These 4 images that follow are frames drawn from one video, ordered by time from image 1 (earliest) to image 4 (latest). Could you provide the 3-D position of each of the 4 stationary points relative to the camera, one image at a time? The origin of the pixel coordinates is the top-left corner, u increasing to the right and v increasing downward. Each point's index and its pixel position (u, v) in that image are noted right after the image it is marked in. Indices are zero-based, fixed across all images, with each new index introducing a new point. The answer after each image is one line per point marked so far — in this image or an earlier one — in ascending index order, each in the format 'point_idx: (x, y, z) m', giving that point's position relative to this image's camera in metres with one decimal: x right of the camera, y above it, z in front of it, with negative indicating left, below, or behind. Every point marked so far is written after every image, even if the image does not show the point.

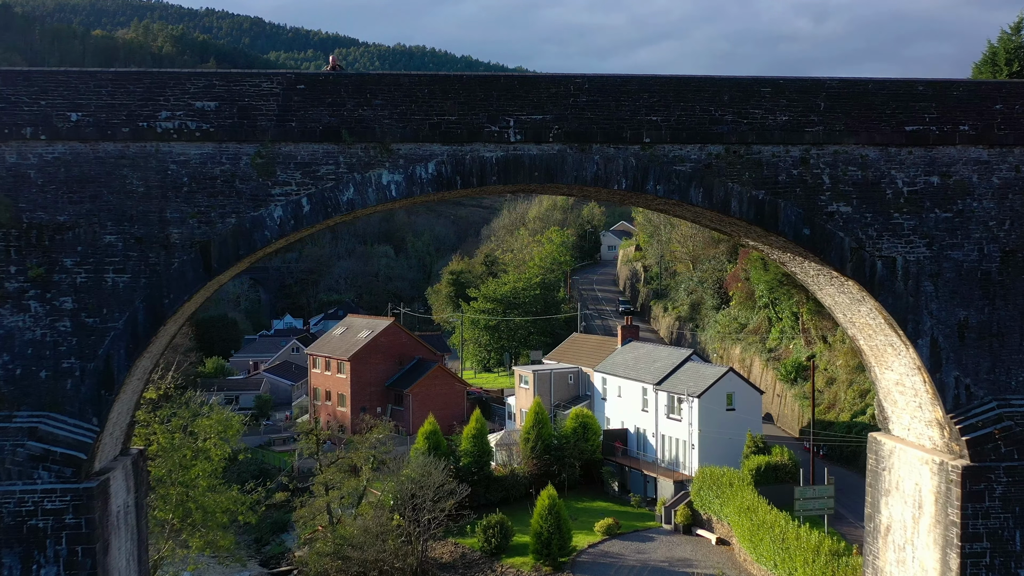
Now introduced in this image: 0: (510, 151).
0: (0.0, +0.9, +6.3) m
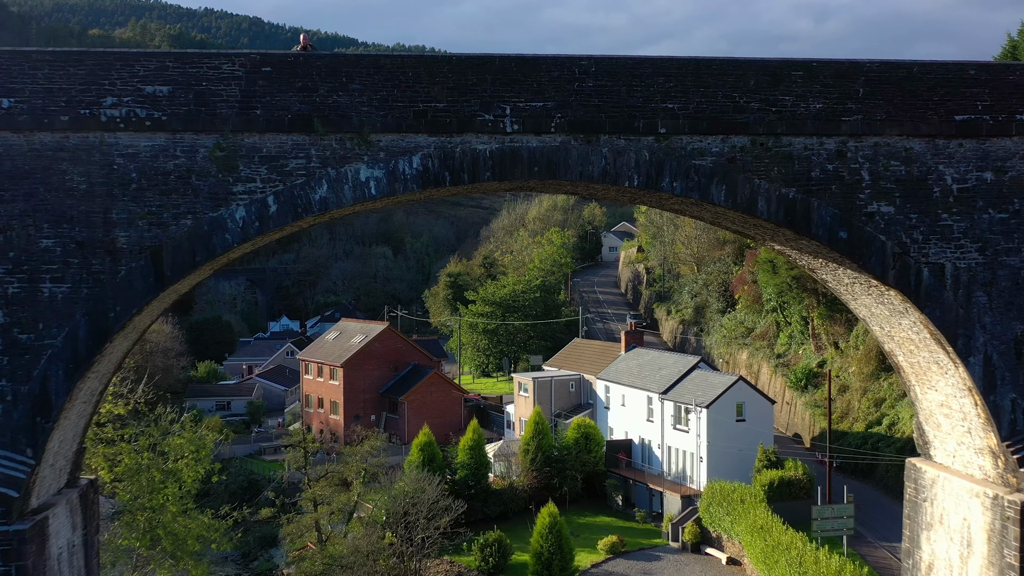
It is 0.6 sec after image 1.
0: (0.0, +0.8, +5.5) m
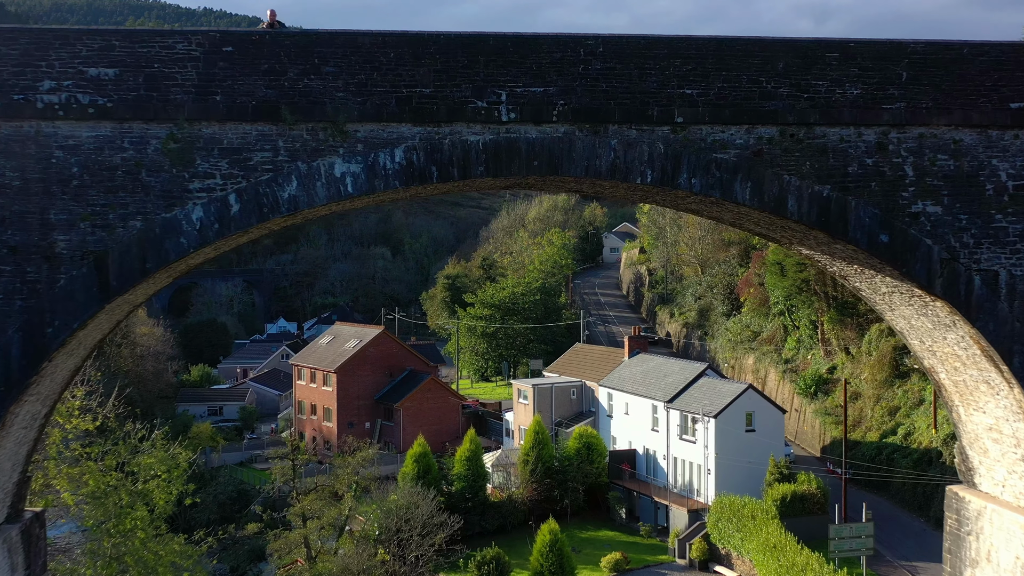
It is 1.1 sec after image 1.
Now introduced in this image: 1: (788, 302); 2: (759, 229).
0: (-0.1, +0.8, +4.9) m
1: (+5.7, -0.3, +19.6) m
2: (+1.4, +0.3, +5.4) m
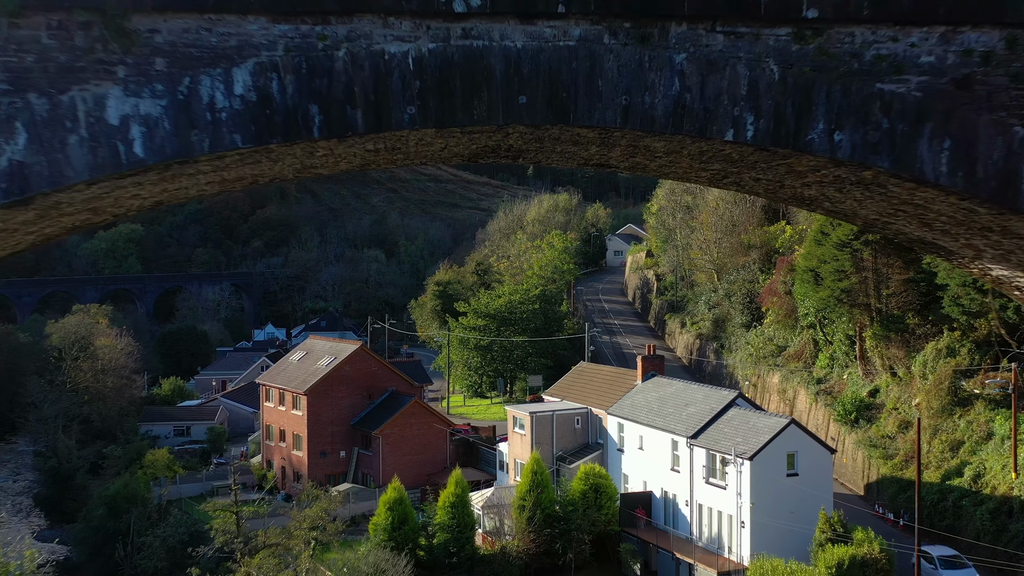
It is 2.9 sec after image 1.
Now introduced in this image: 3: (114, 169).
0: (-0.1, +0.6, +2.4) m
1: (+5.6, -0.5, +17.2) m
2: (+1.3, +0.2, +3.0) m
3: (-1.0, +0.3, +2.3) m
